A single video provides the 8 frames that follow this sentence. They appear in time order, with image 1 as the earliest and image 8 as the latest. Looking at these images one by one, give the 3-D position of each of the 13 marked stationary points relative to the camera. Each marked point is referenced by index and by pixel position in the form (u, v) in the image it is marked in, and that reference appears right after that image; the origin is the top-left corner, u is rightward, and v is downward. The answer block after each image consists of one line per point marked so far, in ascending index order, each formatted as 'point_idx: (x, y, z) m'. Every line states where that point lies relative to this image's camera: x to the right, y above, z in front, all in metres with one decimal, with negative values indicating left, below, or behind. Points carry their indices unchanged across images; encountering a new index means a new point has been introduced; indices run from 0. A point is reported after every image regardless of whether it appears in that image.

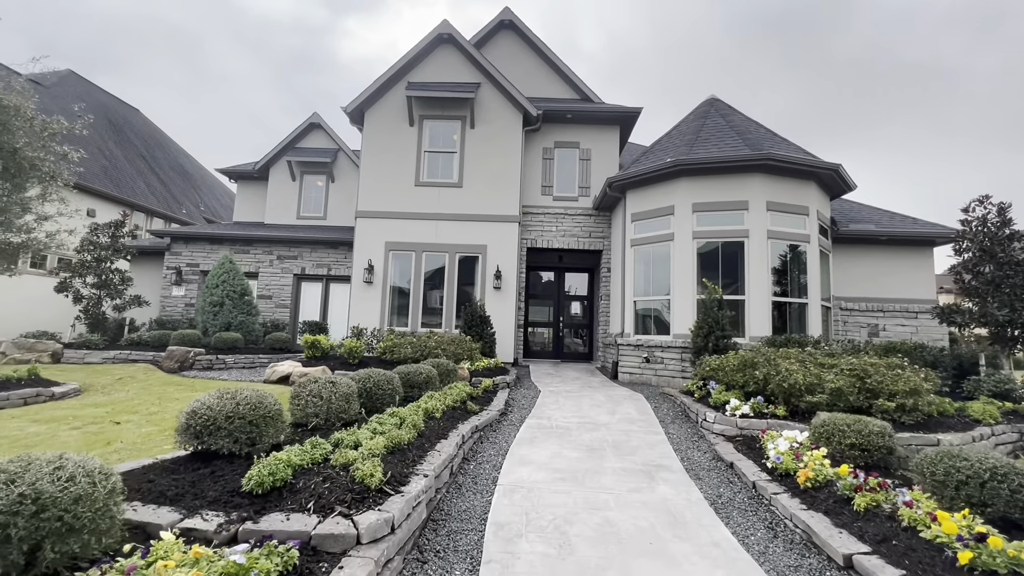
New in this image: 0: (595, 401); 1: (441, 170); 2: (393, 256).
0: (+1.2, -1.6, +6.6) m
1: (-1.7, +2.9, +11.3) m
2: (-2.8, +0.8, +11.0) m
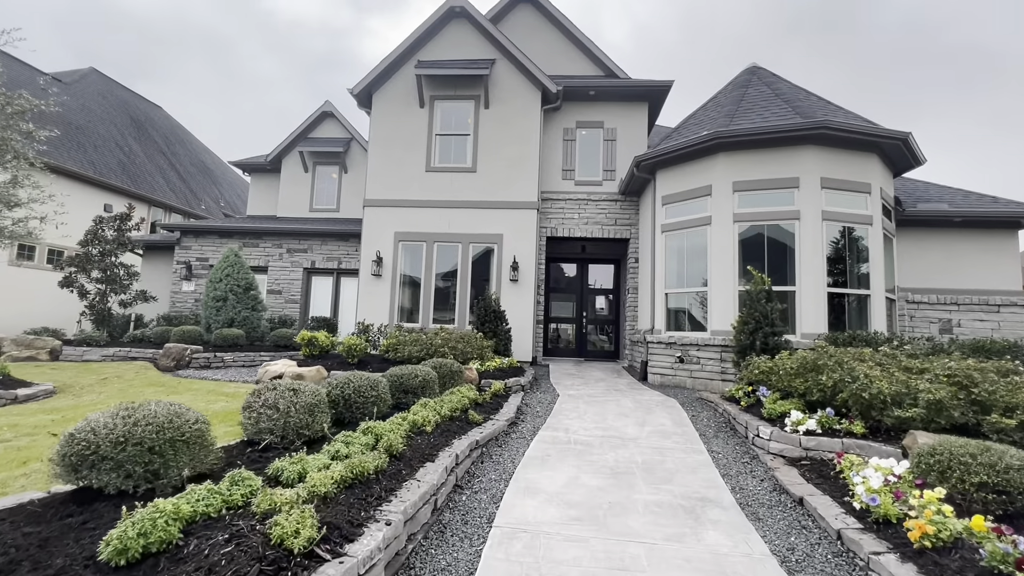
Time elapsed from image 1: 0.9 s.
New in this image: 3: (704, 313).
0: (+1.3, -1.5, +5.7) m
1: (-1.3, +3.0, +10.5) m
2: (-2.4, +0.9, +10.3) m
3: (+3.2, -0.4, +7.7) m
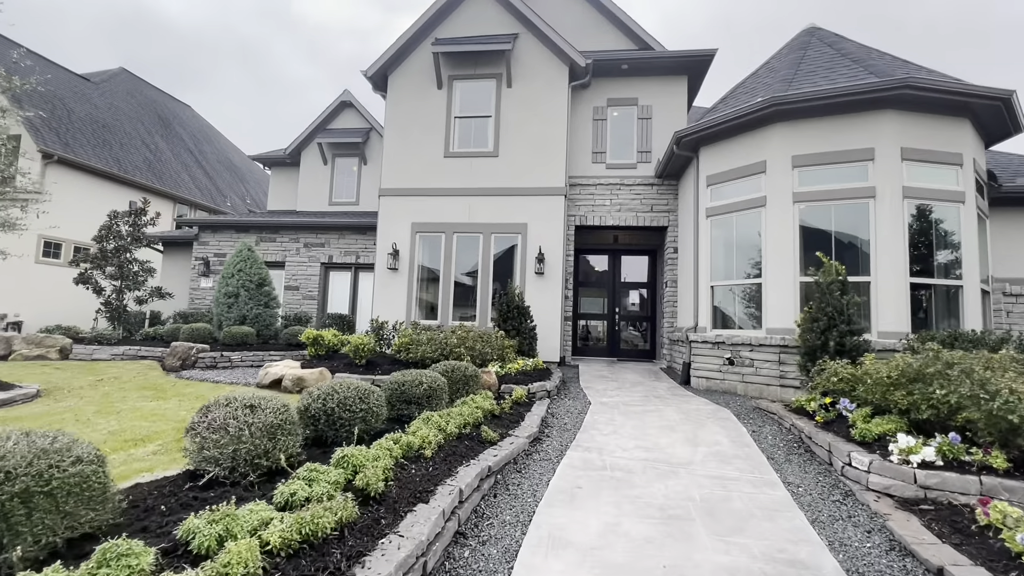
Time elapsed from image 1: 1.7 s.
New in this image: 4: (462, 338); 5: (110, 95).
0: (+1.6, -1.4, +4.9) m
1: (-0.8, +3.1, +9.8) m
2: (-1.9, +1.0, +9.6) m
3: (+3.5, -0.3, +6.7) m
4: (-0.7, -0.7, +6.4) m
5: (-15.4, +7.4, +17.9) m
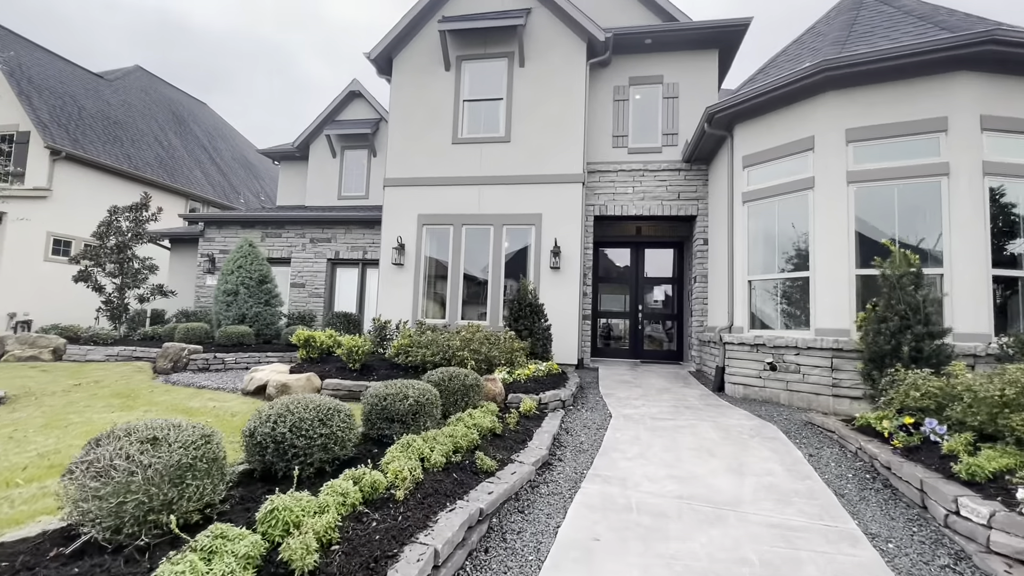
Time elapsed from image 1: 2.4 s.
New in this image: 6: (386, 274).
0: (+1.7, -1.3, +4.1) m
1: (-0.5, +3.2, +9.1) m
2: (-1.6, +1.1, +9.0) m
3: (+3.7, -0.2, +5.8) m
4: (-0.6, -0.6, +5.8) m
5: (-14.8, +7.5, +17.7) m
6: (-2.4, +0.3, +9.0) m
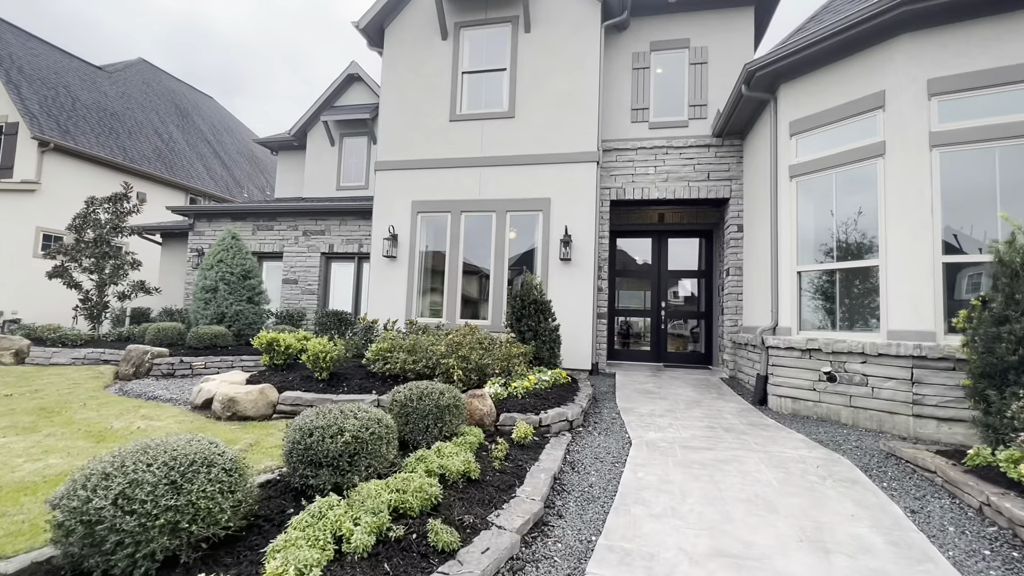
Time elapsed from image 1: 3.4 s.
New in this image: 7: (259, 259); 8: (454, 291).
0: (+1.6, -1.3, +3.0) m
1: (-0.5, +3.3, +8.1) m
2: (-1.5, +1.2, +8.1) m
3: (+3.6, -0.1, +4.7) m
4: (-0.6, -0.6, +4.8) m
5: (-14.3, +7.5, +17.3) m
6: (-2.3, +0.3, +8.1) m
7: (-6.0, +0.7, +11.1) m
8: (-1.0, 0.0, +7.8) m
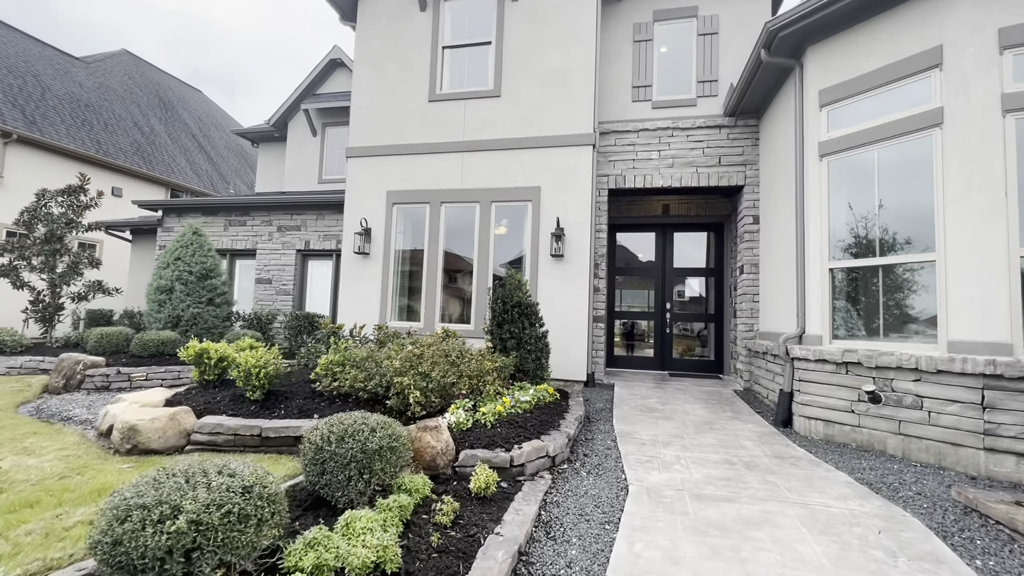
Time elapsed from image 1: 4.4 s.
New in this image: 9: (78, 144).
0: (+1.3, -1.3, +2.2) m
1: (-0.7, +3.3, +7.2) m
2: (-1.7, +1.2, +7.2) m
3: (+3.4, -0.1, +3.8) m
4: (-0.8, -0.6, +3.9) m
5: (-14.5, +7.5, +16.5) m
6: (-2.6, +0.3, +7.3) m
7: (-6.2, +0.7, +10.3) m
8: (-1.2, -0.1, +7.0) m
9: (-12.0, +4.0, +12.9) m
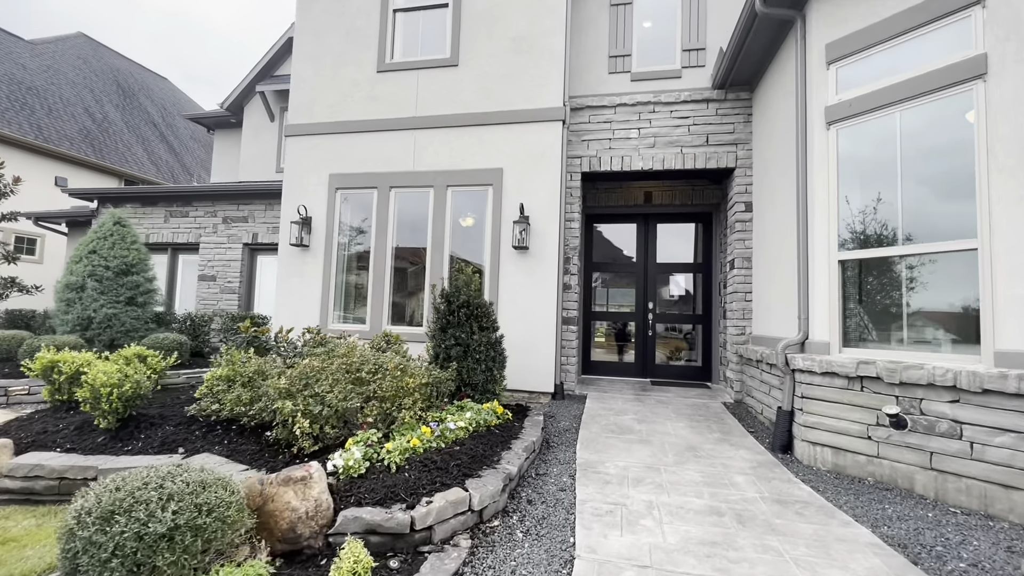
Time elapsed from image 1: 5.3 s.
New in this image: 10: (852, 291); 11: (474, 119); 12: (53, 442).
0: (+0.9, -1.2, +1.3) m
1: (-1.2, +3.3, +6.3) m
2: (-2.3, +1.2, +6.3) m
3: (+2.9, -0.1, +3.0) m
4: (-1.3, -0.6, +3.1) m
5: (-15.2, +7.6, +15.4) m
6: (-3.1, +0.4, +6.4) m
7: (-6.8, +0.7, +9.3) m
8: (-1.7, 0.0, +6.1) m
9: (-12.6, +4.0, +11.8) m
10: (+2.7, 0.0, +3.6) m
11: (-0.5, +2.2, +6.0) m
12: (-2.9, -1.0, +3.0) m
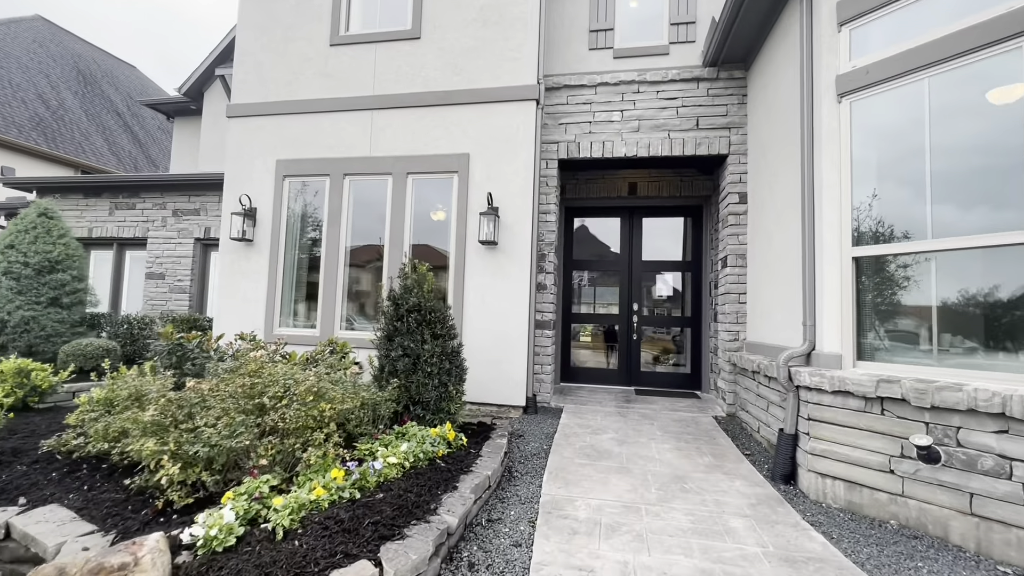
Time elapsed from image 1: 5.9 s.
0: (+0.6, -1.3, +0.7) m
1: (-1.6, +3.3, +5.6) m
2: (-2.6, +1.2, +5.6) m
3: (+2.6, -0.1, +2.4) m
4: (-1.6, -0.6, +2.4) m
5: (-15.7, +7.7, +14.4) m
6: (-3.4, +0.4, +5.7) m
7: (-7.2, +0.8, +8.5) m
8: (-2.1, 0.0, +5.4) m
9: (-13.1, +4.1, +10.9) m
10: (+2.4, 0.0, +3.0) m
11: (-0.8, +2.2, +5.3) m
12: (-3.2, -1.0, +2.3) m
